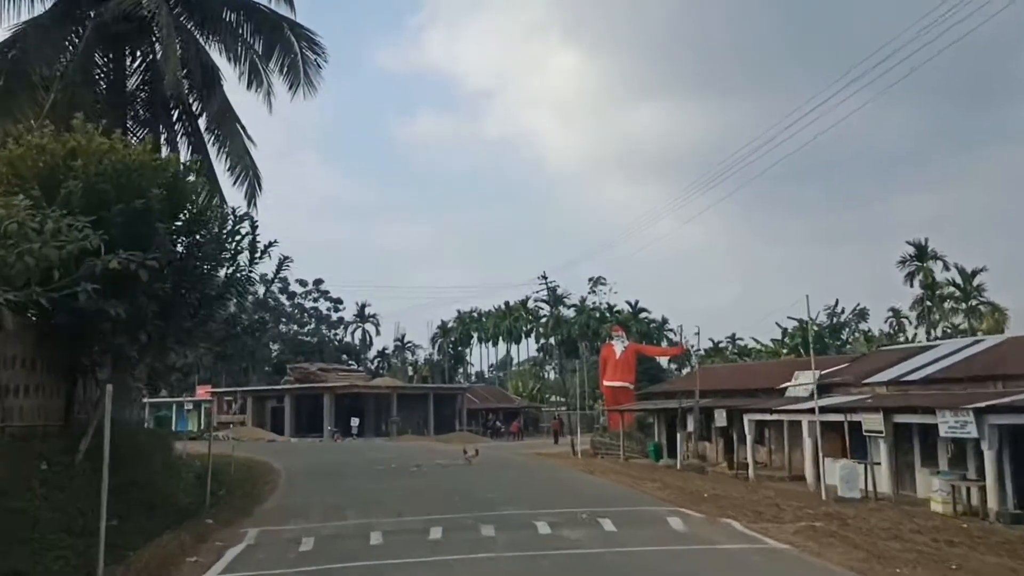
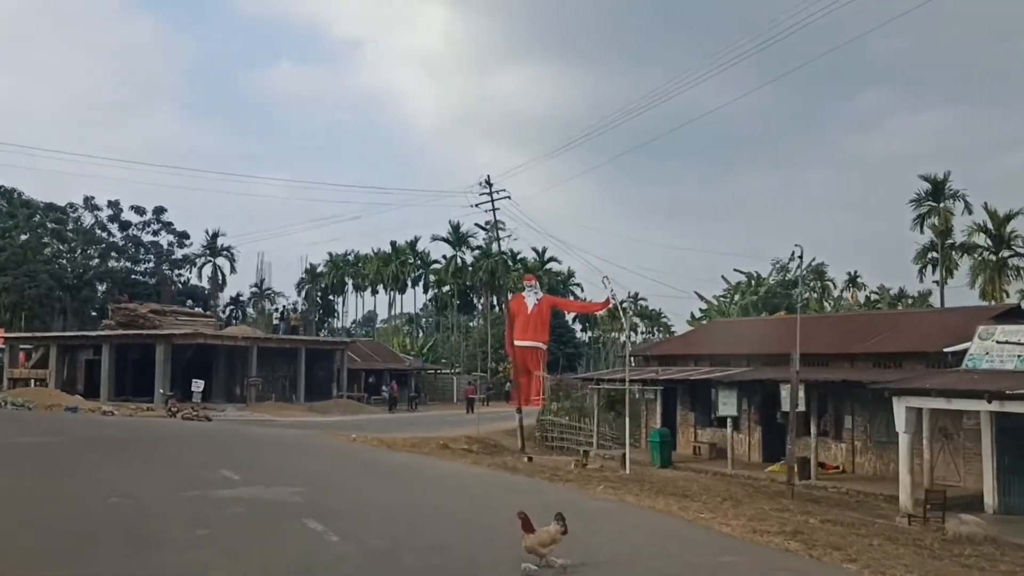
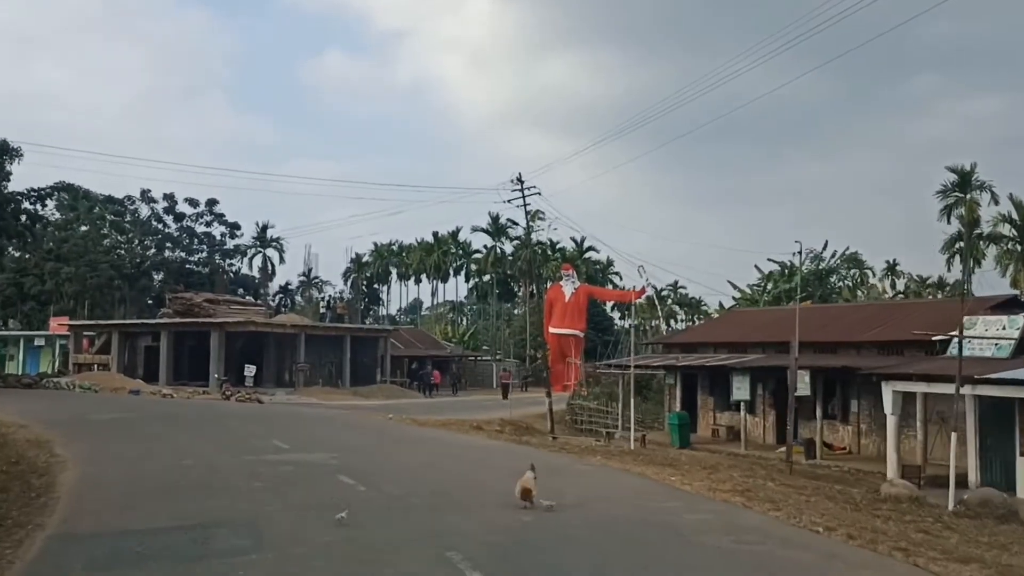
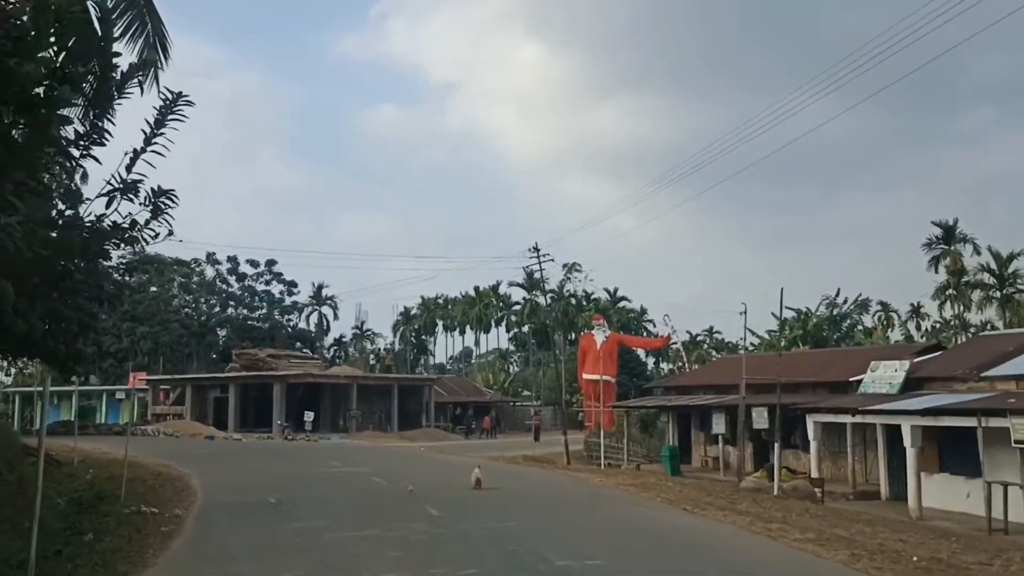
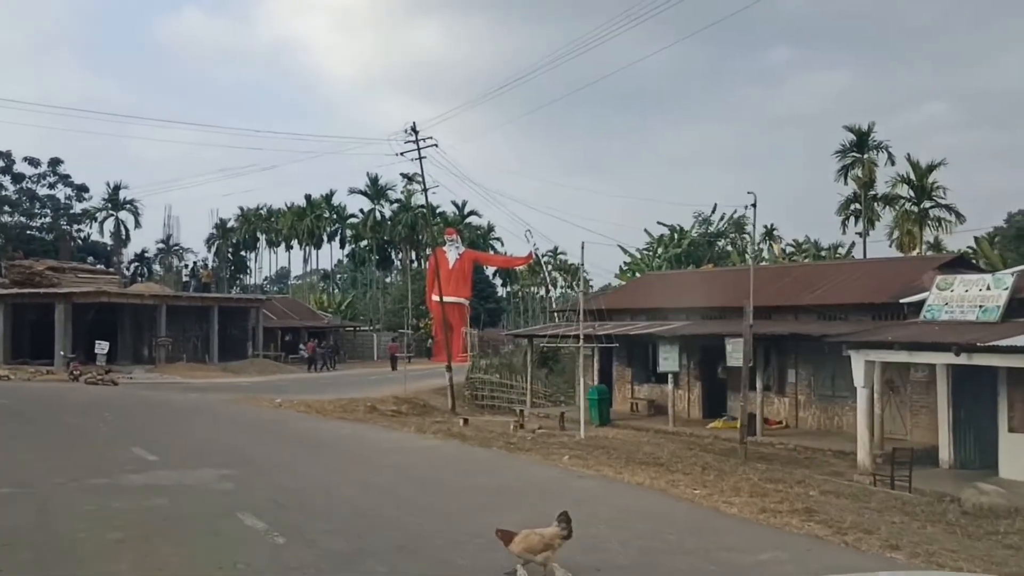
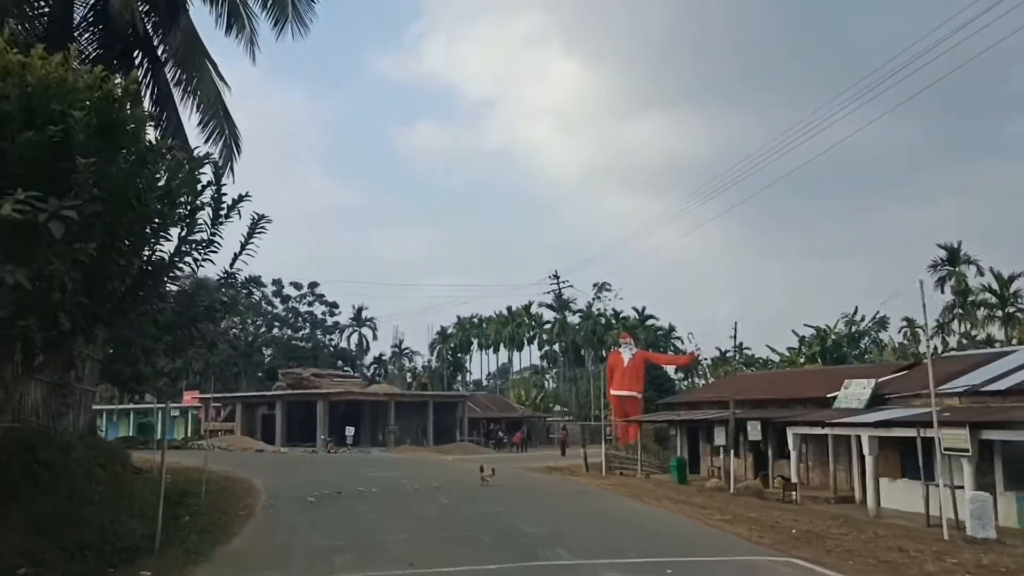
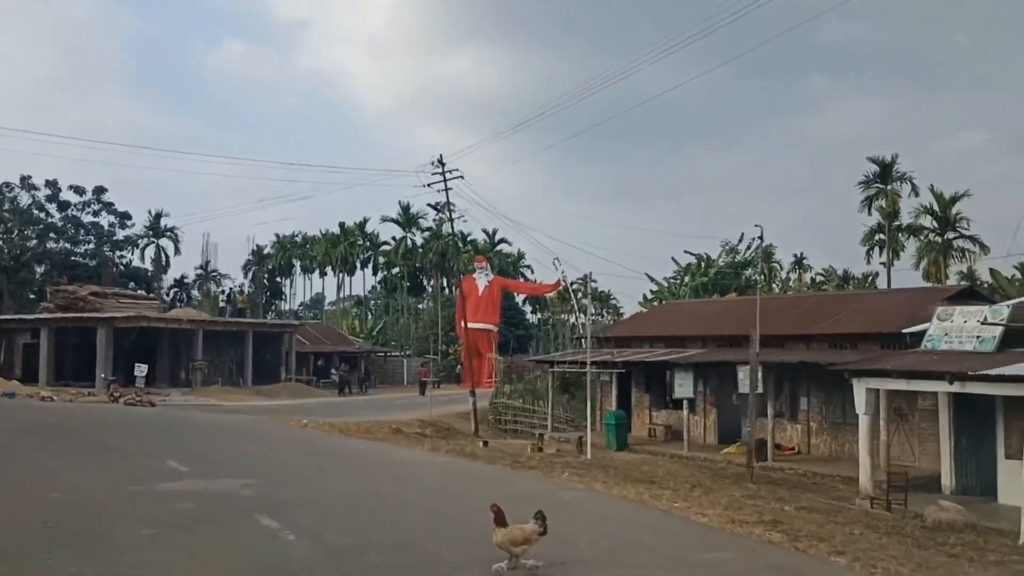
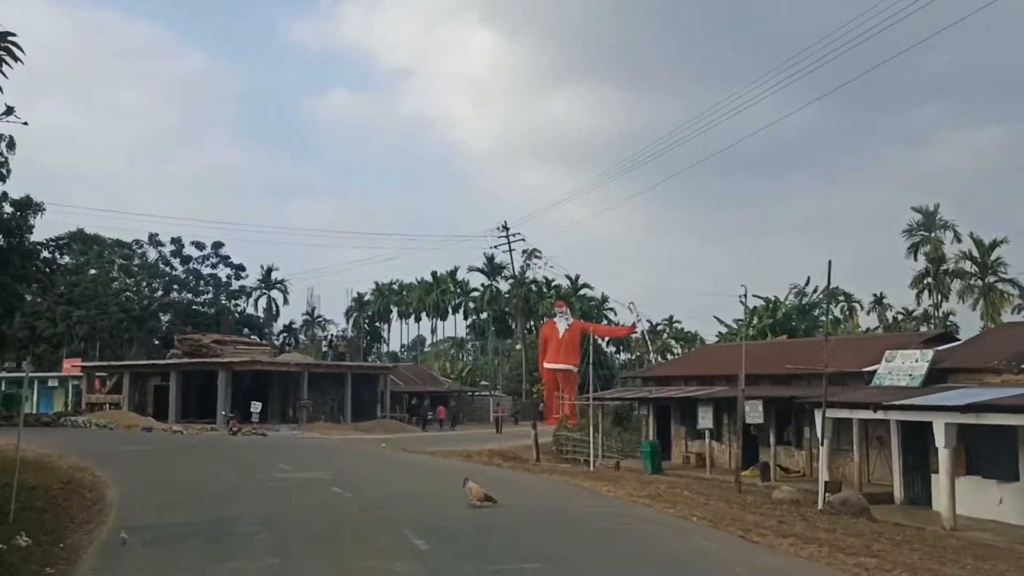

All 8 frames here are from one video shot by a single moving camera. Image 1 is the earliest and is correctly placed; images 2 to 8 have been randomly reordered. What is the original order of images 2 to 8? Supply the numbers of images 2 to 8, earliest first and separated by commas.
6, 4, 8, 3, 2, 7, 5
